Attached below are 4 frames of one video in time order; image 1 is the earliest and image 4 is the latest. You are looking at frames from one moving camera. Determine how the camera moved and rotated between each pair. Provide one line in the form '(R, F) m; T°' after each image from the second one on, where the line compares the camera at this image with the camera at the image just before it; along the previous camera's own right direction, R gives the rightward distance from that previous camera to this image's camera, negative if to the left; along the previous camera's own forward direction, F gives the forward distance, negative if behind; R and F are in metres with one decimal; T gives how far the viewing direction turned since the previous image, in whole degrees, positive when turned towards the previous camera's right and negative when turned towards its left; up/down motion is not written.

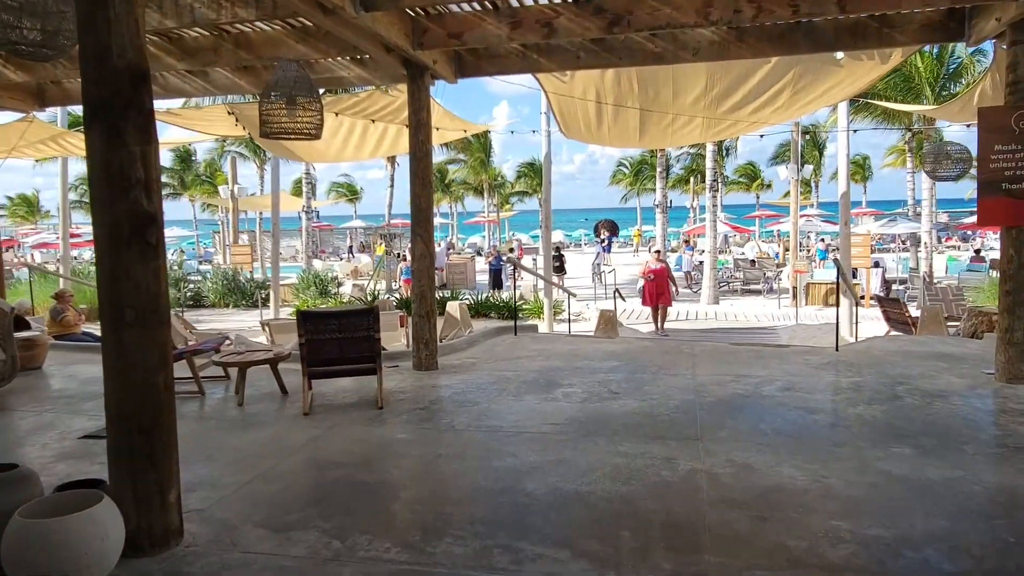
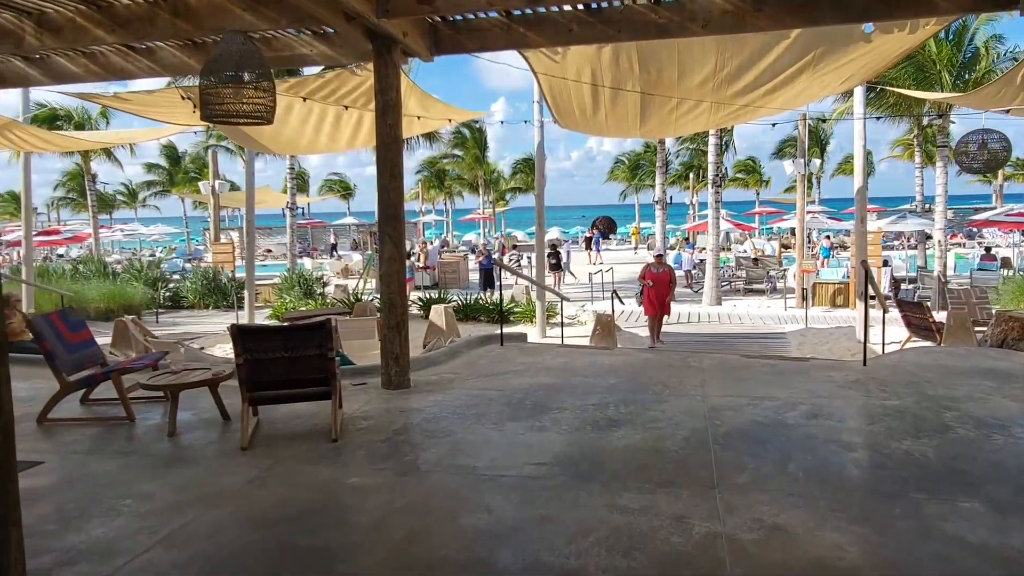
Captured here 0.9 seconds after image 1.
(+0.1, +0.8) m; 0°
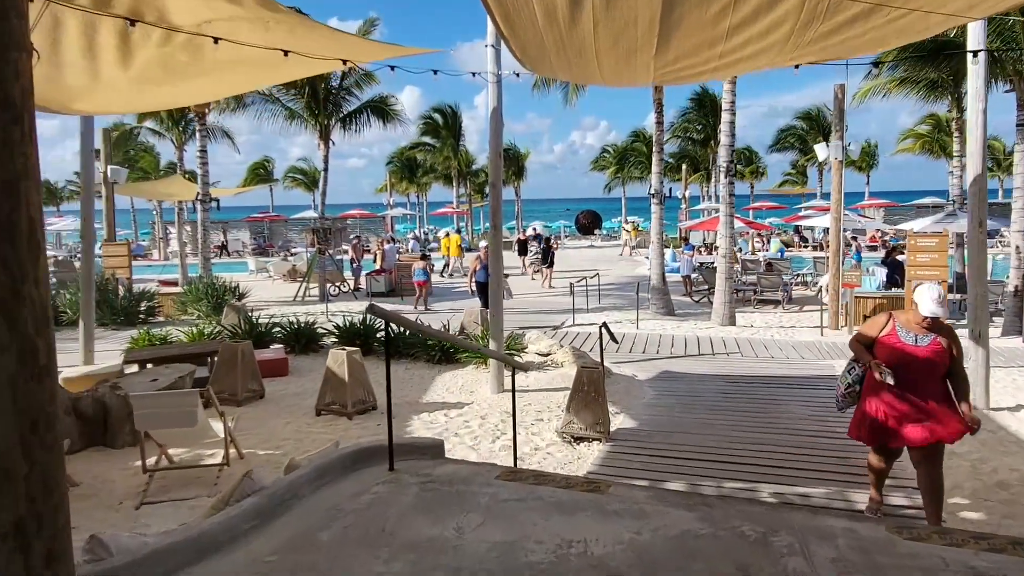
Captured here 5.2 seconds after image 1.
(+0.4, +3.7) m; +1°
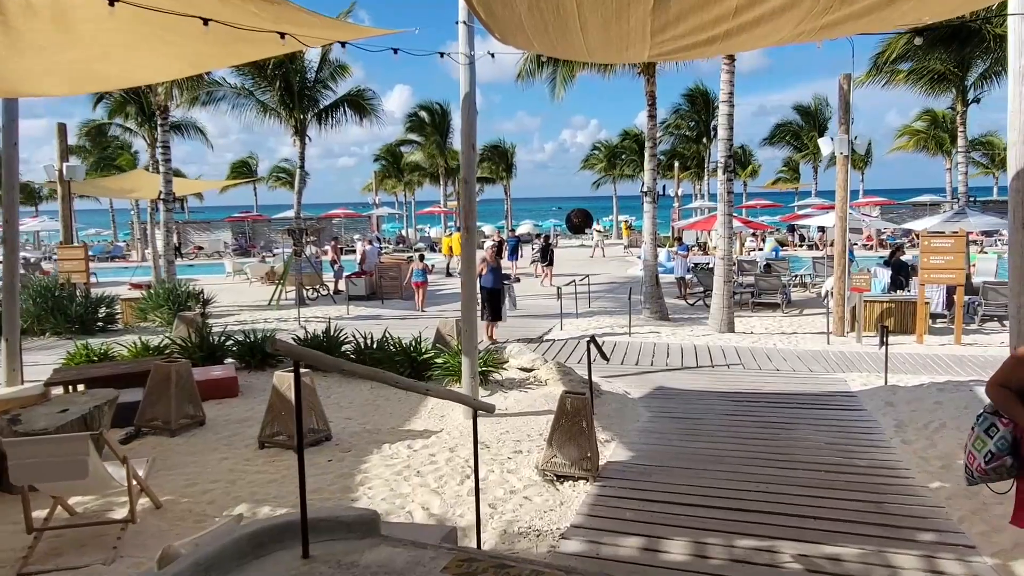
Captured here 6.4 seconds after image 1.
(+0.2, +1.0) m; +1°
